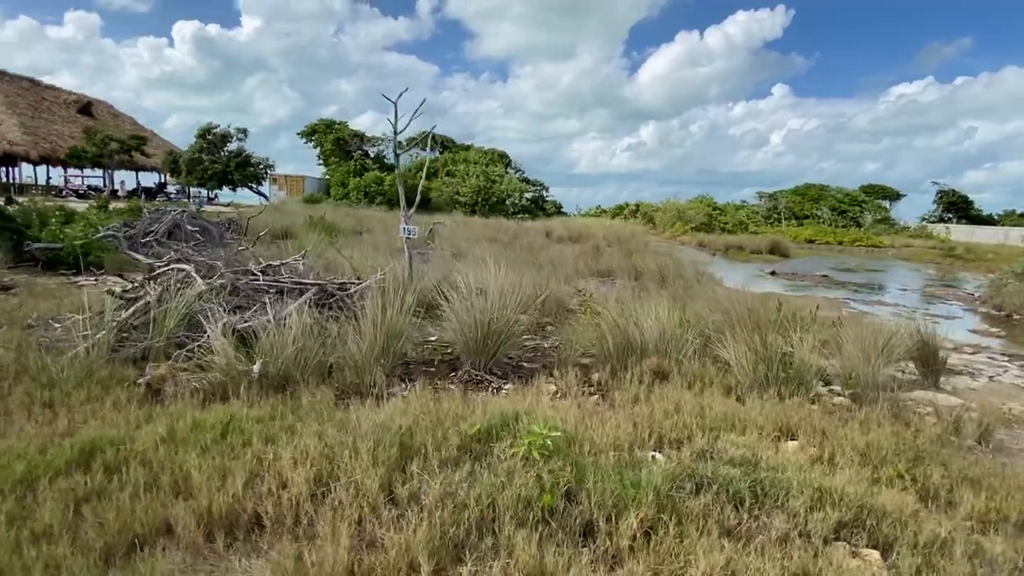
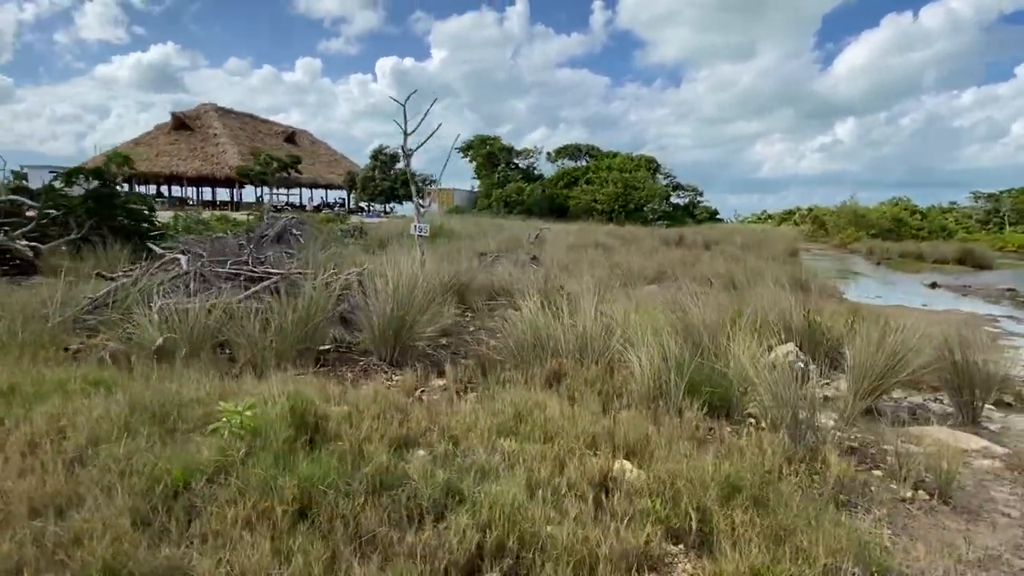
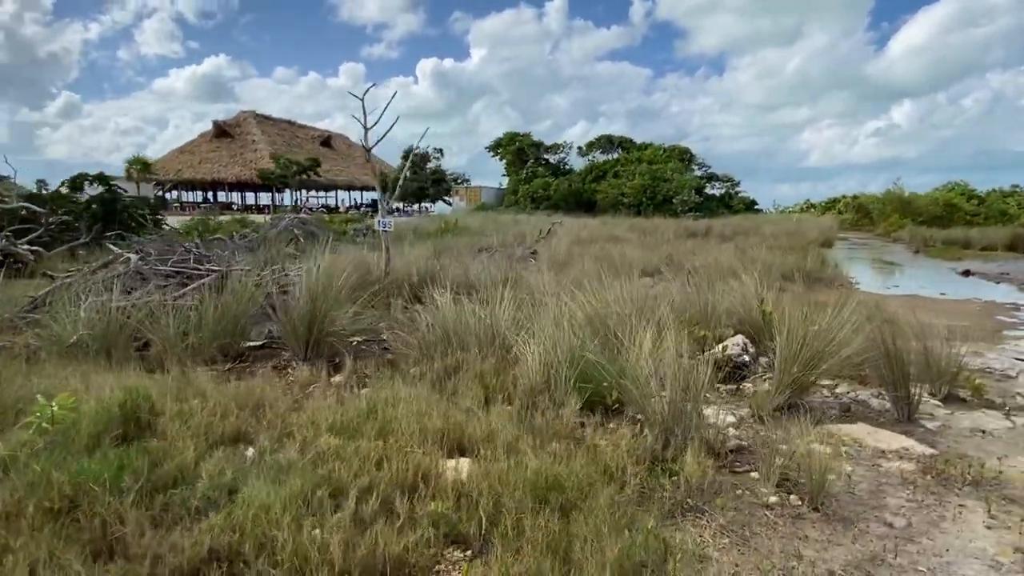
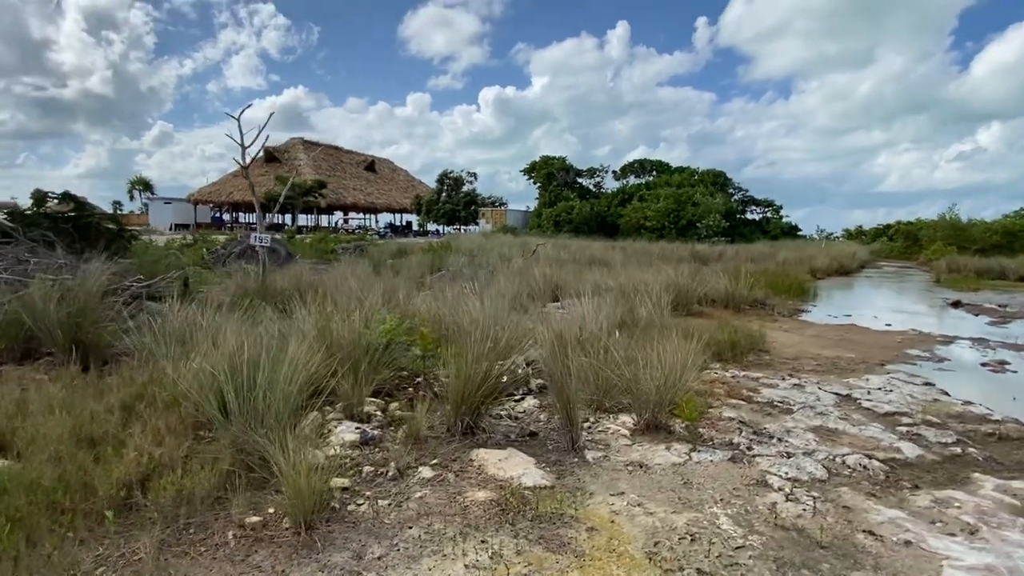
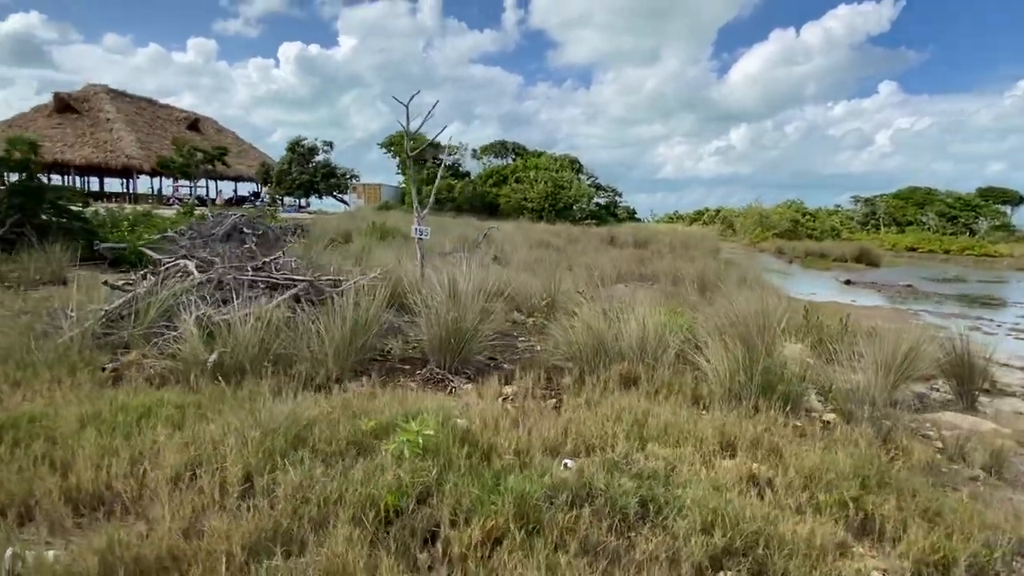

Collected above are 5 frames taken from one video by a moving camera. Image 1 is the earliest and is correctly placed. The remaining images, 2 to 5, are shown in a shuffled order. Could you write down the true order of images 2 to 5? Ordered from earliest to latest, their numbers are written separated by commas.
5, 2, 3, 4
